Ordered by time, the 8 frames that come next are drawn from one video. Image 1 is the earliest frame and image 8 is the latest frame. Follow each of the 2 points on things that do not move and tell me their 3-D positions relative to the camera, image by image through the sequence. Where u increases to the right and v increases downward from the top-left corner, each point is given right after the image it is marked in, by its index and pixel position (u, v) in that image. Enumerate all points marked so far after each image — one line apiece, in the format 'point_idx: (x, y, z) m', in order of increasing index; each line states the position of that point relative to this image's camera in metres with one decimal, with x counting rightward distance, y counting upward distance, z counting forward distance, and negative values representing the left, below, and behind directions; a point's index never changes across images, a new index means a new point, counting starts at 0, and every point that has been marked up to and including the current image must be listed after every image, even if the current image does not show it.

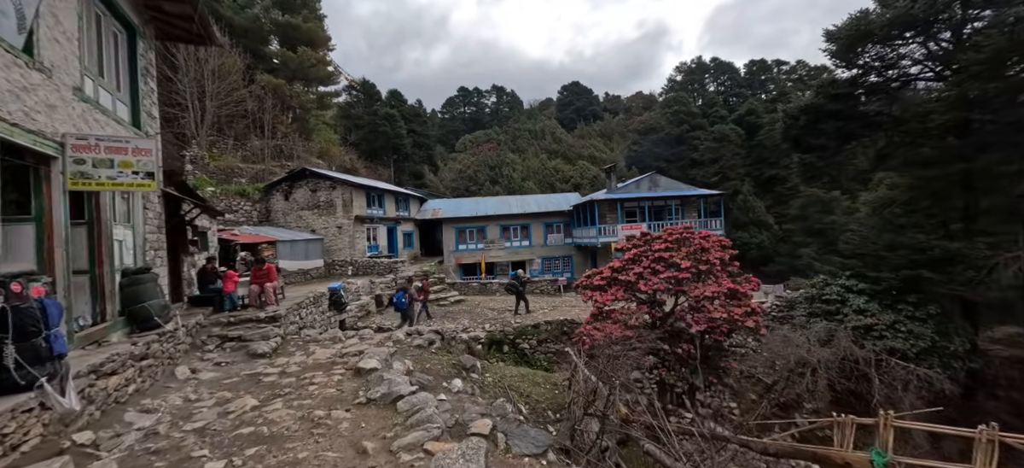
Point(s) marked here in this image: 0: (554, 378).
0: (+0.8, -2.9, +8.5) m
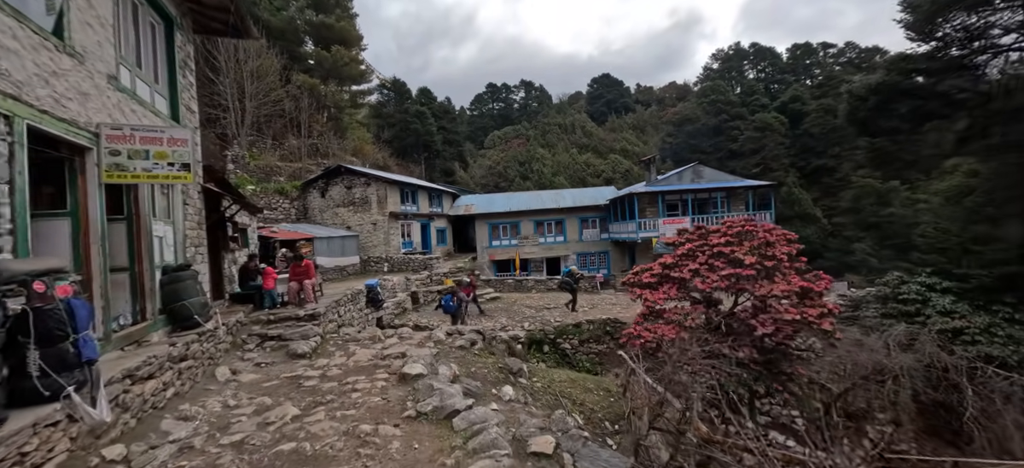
0: (+1.7, -2.8, +7.9) m
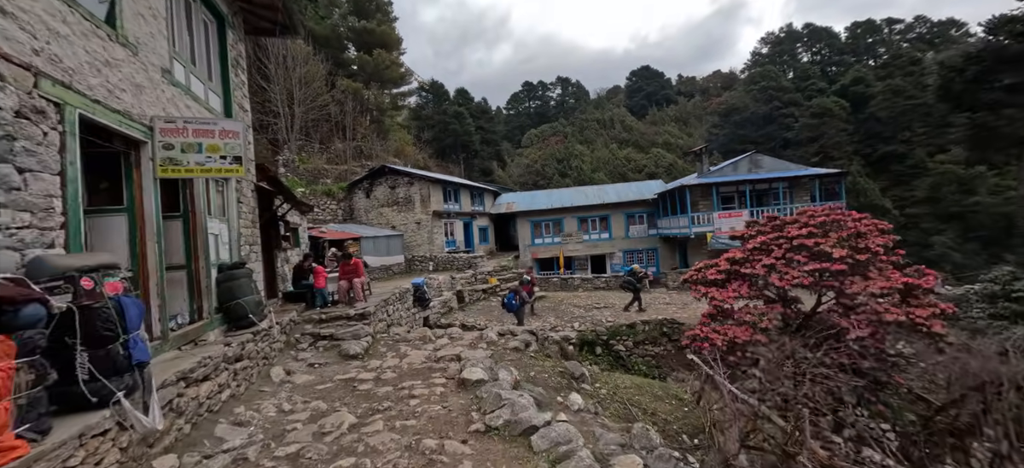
0: (+2.7, -2.7, +7.2) m
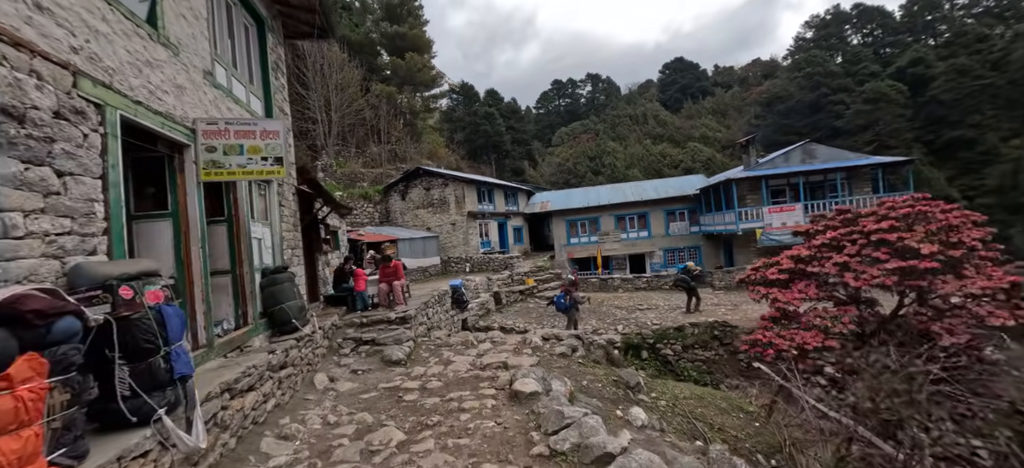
0: (+3.5, -2.6, +6.6) m
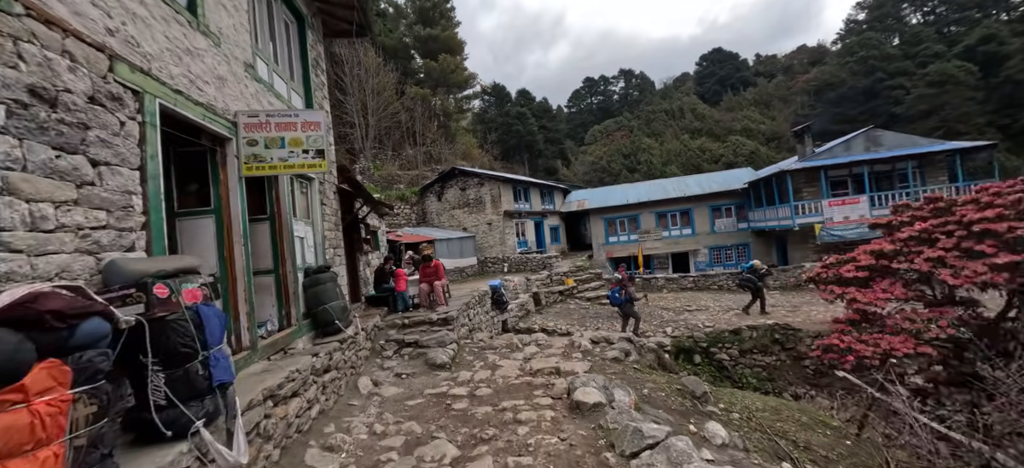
0: (+4.2, -2.5, +5.9) m
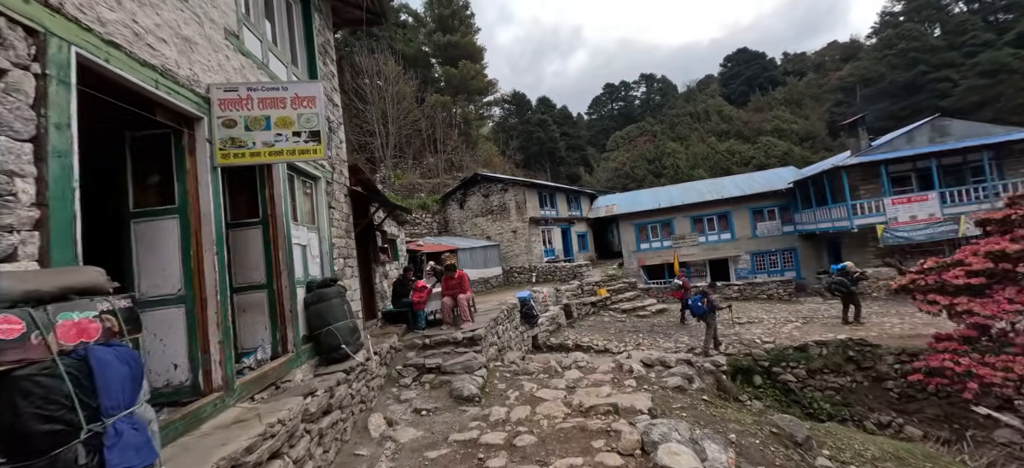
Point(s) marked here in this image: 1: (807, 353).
0: (+4.7, -2.5, +4.6) m
1: (+6.7, -2.7, +9.5) m
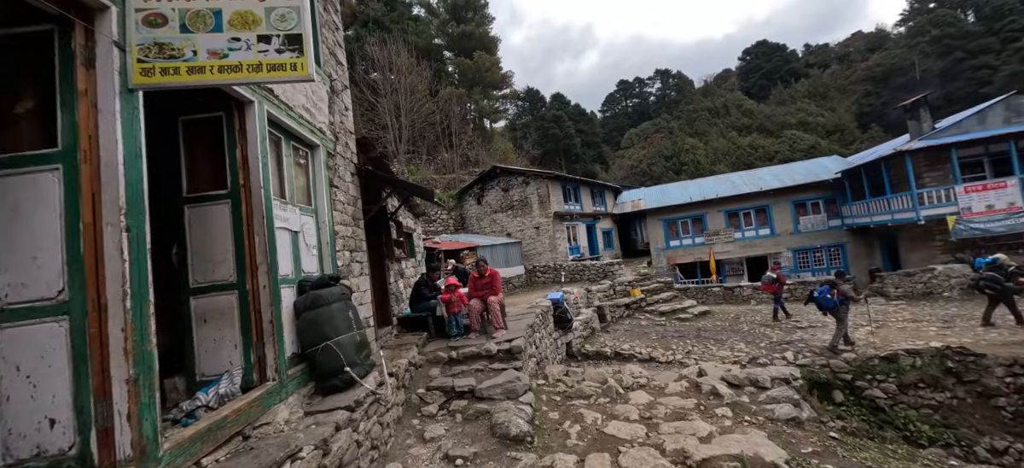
0: (+5.3, -2.3, +3.1) m
1: (+7.3, -2.5, +8.0) m
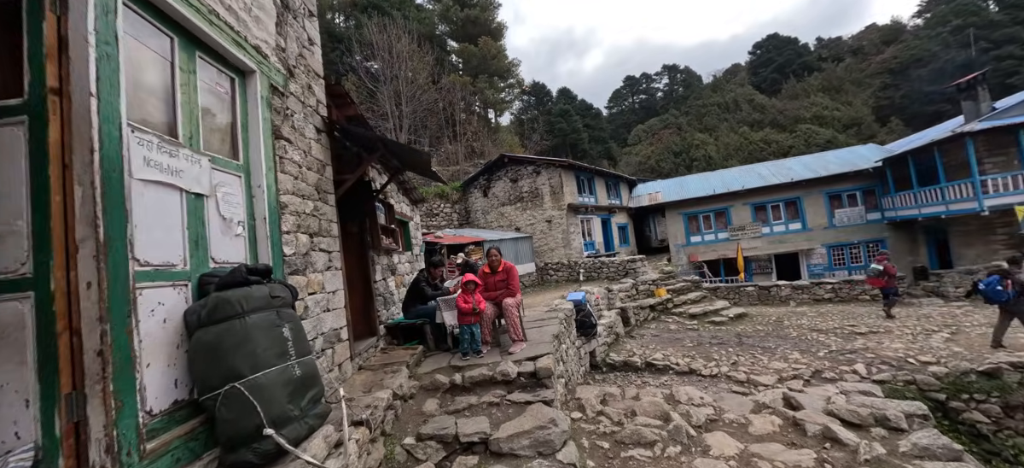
0: (+5.5, -2.1, +1.7) m
1: (+7.6, -2.3, +6.5) m
